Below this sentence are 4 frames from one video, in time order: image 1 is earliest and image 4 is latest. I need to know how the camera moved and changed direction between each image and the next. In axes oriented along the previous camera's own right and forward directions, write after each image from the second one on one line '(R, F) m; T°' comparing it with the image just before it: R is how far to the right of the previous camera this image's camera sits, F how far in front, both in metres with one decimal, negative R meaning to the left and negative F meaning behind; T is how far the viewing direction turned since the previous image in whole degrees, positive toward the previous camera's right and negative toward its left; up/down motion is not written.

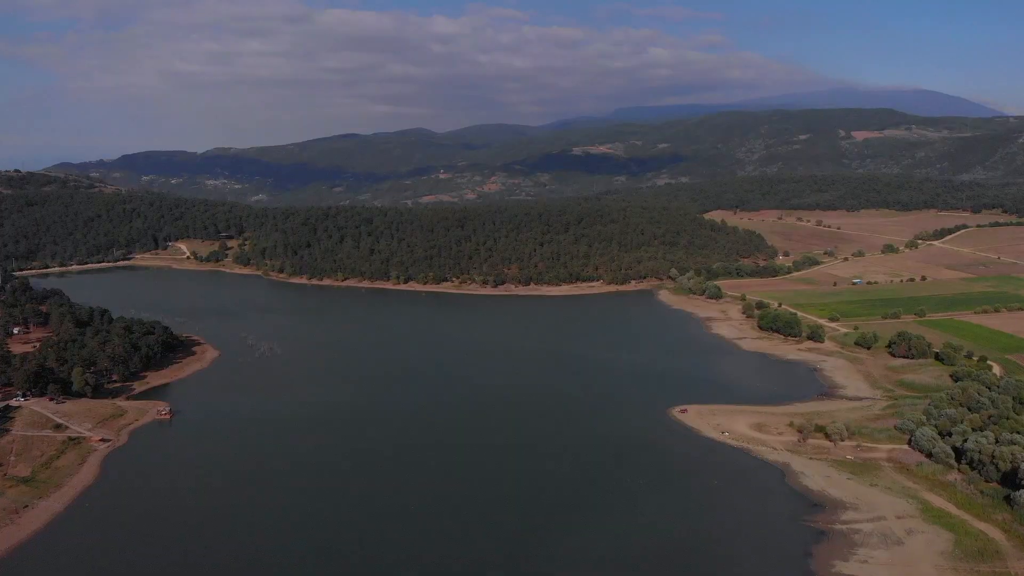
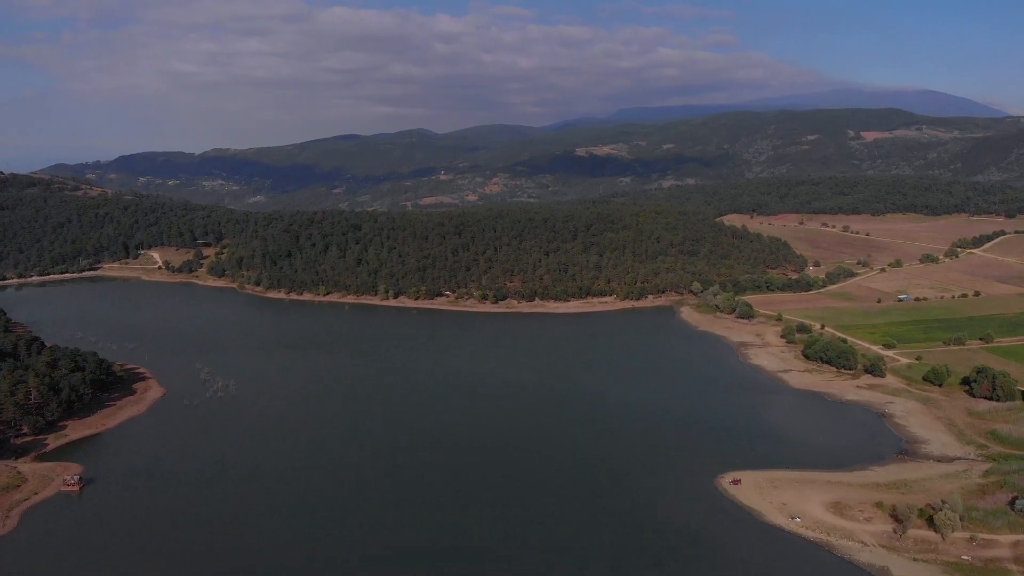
(-0.1, +8.5) m; 0°
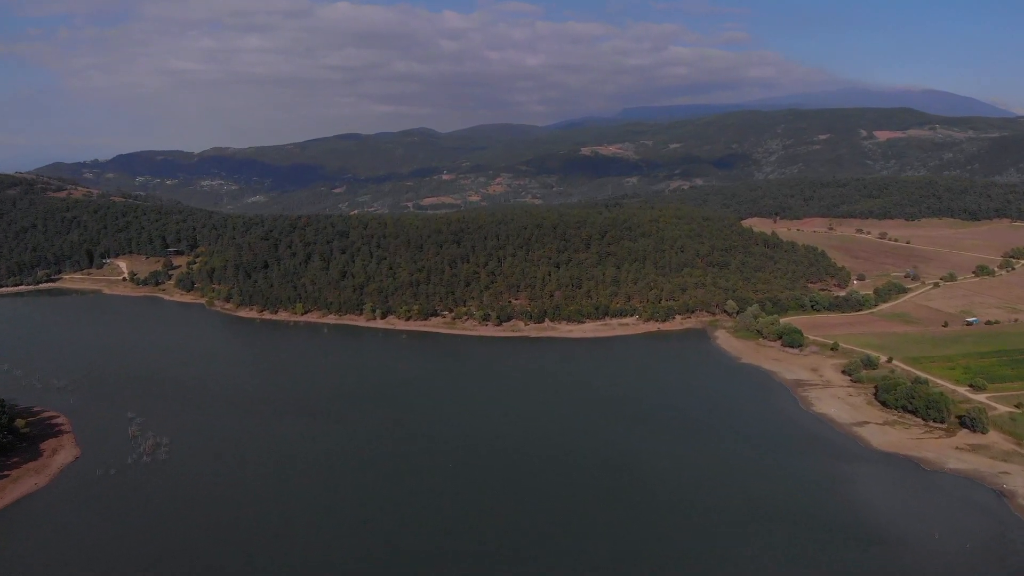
(-0.3, +9.2) m; 0°
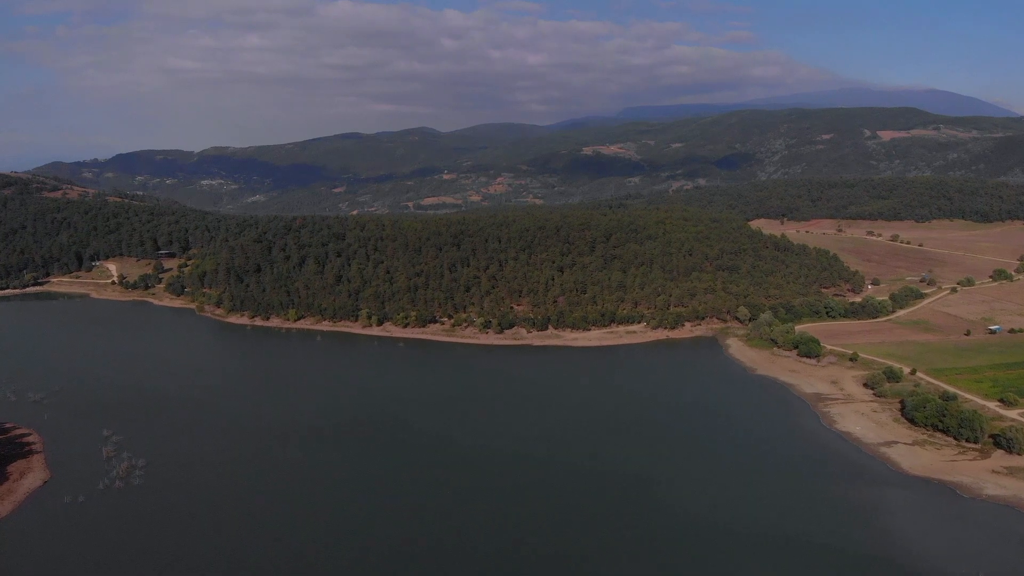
(-0.1, +2.5) m; 0°
